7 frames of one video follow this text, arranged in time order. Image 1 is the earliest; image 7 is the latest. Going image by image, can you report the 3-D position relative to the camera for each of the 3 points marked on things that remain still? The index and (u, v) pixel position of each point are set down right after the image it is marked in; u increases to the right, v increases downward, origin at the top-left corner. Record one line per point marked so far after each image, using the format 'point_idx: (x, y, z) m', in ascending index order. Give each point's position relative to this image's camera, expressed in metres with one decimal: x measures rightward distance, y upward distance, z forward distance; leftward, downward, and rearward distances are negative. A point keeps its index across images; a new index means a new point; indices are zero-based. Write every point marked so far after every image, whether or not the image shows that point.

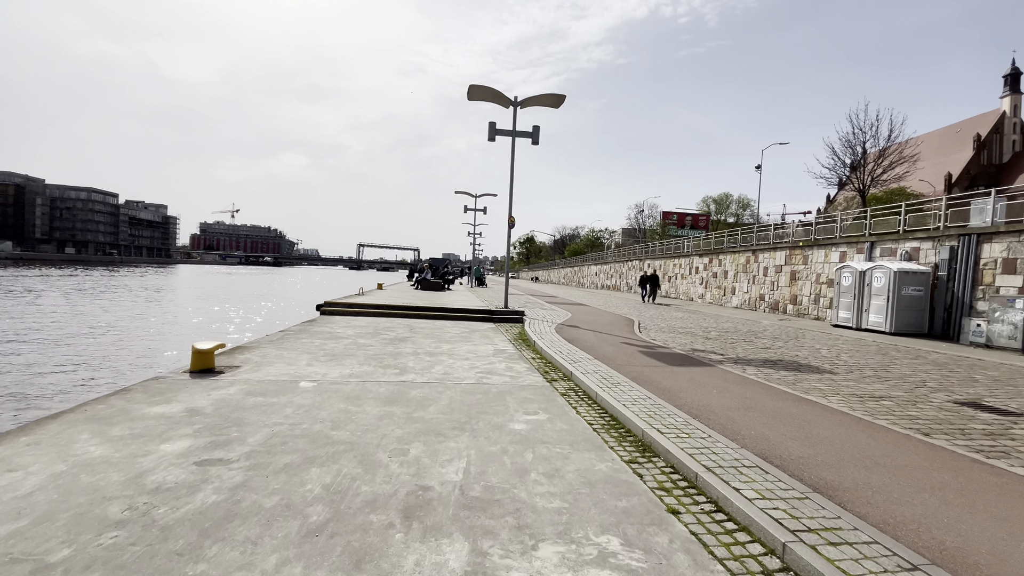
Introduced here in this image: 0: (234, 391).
0: (-3.6, -1.3, +6.0) m
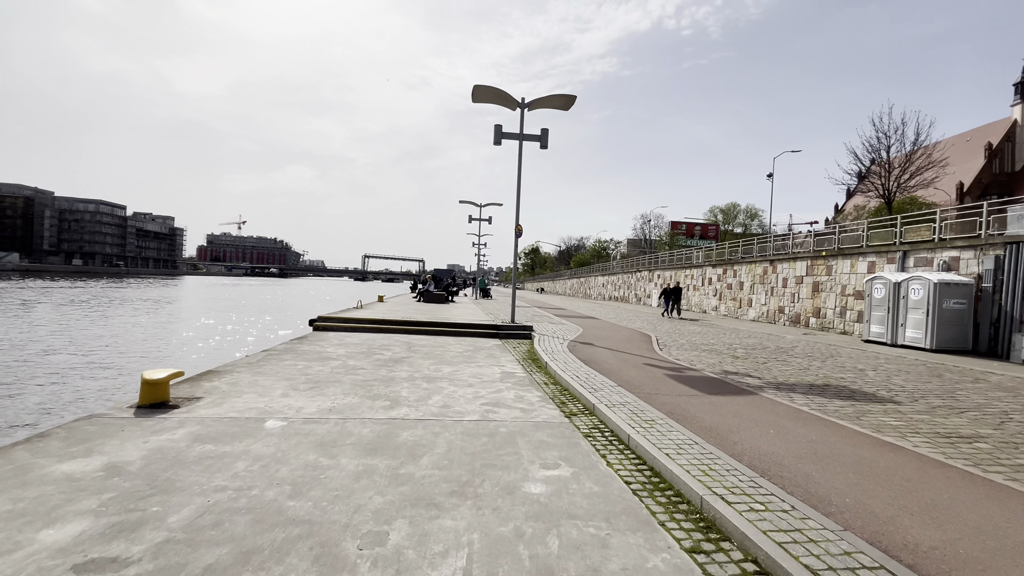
0: (-3.5, -1.5, +4.8) m
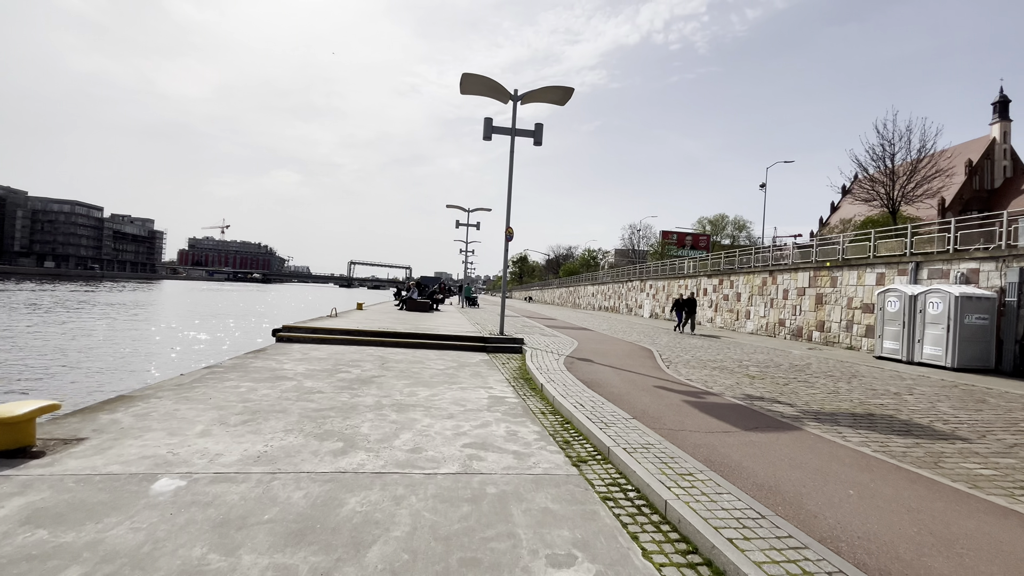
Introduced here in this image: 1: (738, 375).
0: (-3.5, -1.6, +3.2) m
1: (+5.5, -2.1, +11.1) m
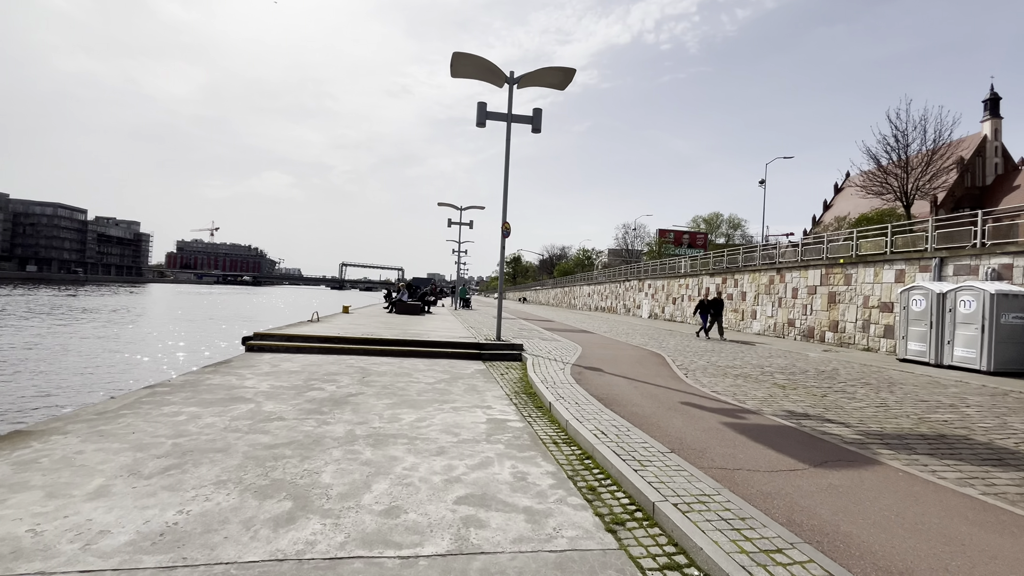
0: (-3.4, -1.6, +1.9) m
1: (+5.5, -2.1, +9.9) m
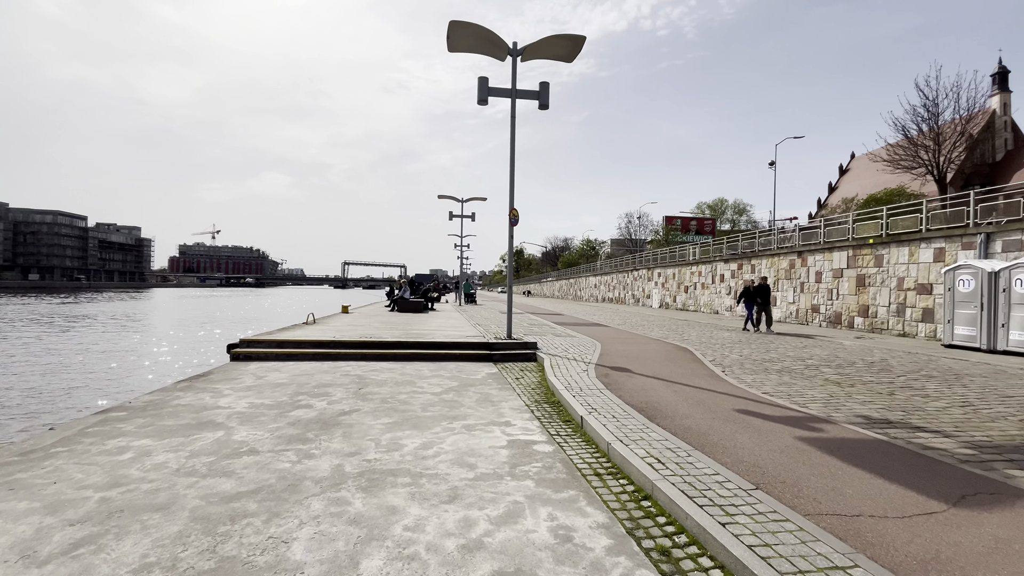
0: (-3.1, -1.7, +0.7) m
1: (+5.8, -1.8, +8.7) m
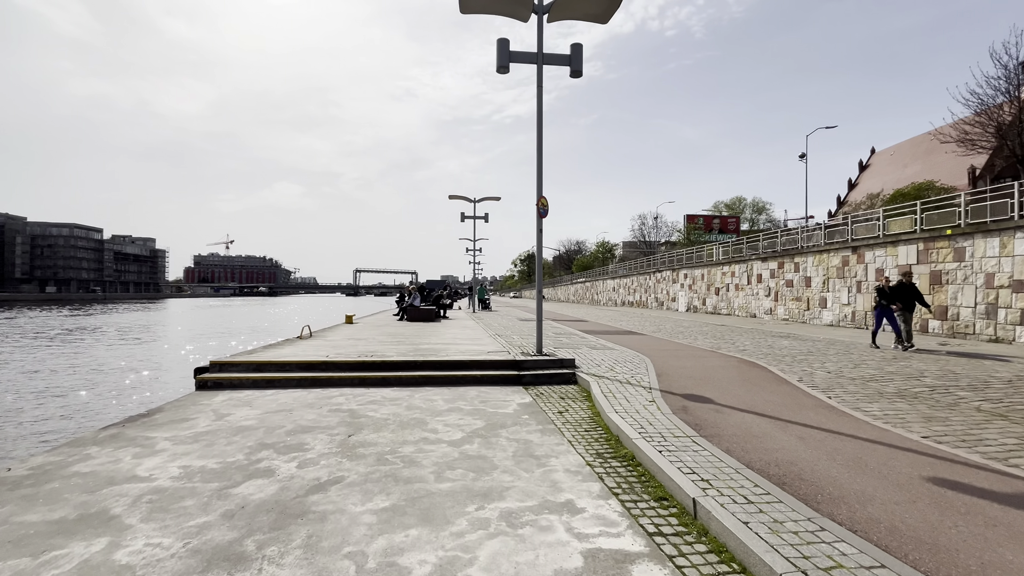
0: (-2.7, -1.7, -1.4) m
1: (+6.4, -1.7, +6.4) m
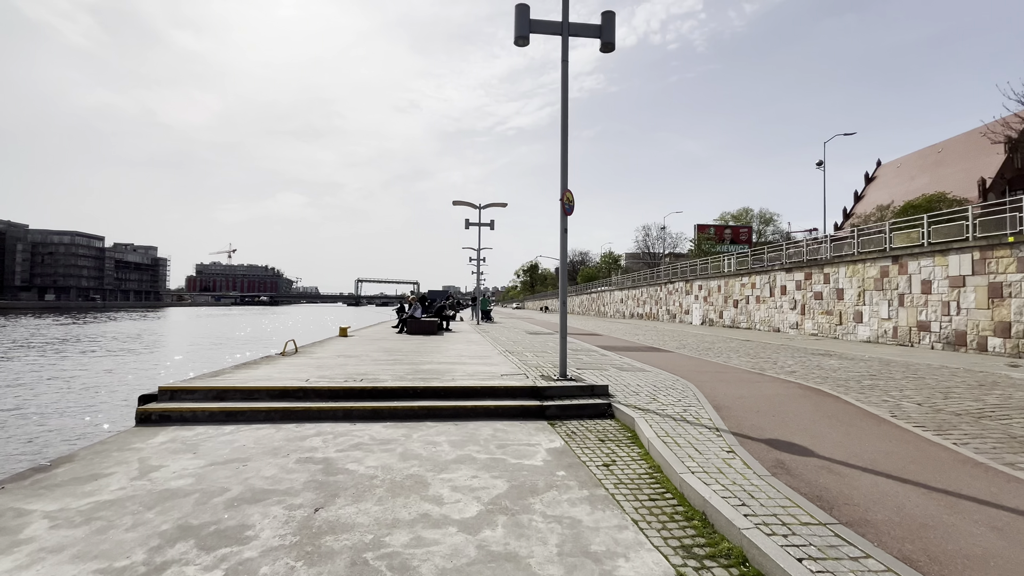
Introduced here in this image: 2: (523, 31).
0: (-2.4, -1.6, -3.1) m
1: (+6.7, -1.9, +4.6) m
2: (+0.2, +4.7, +8.4) m
